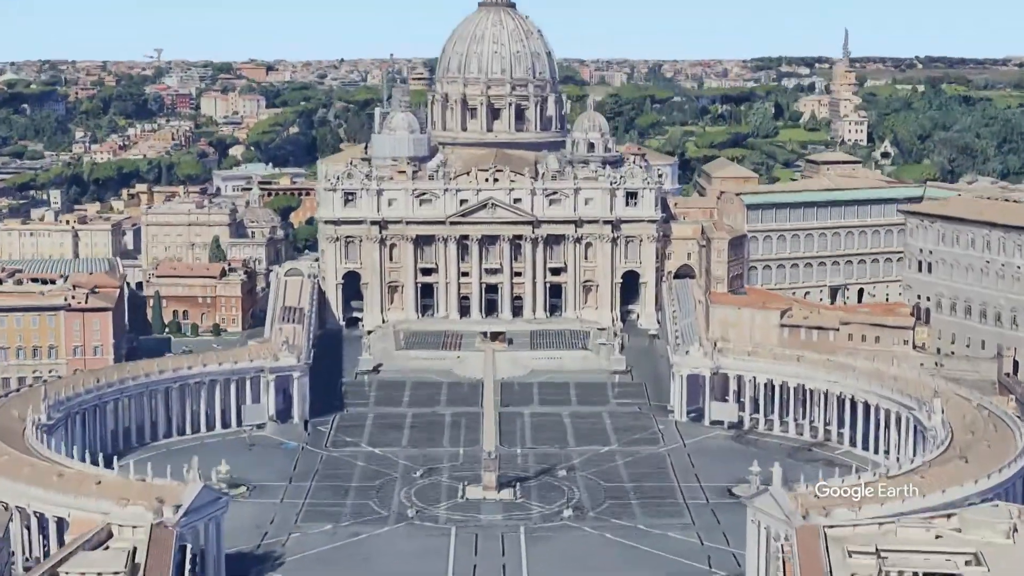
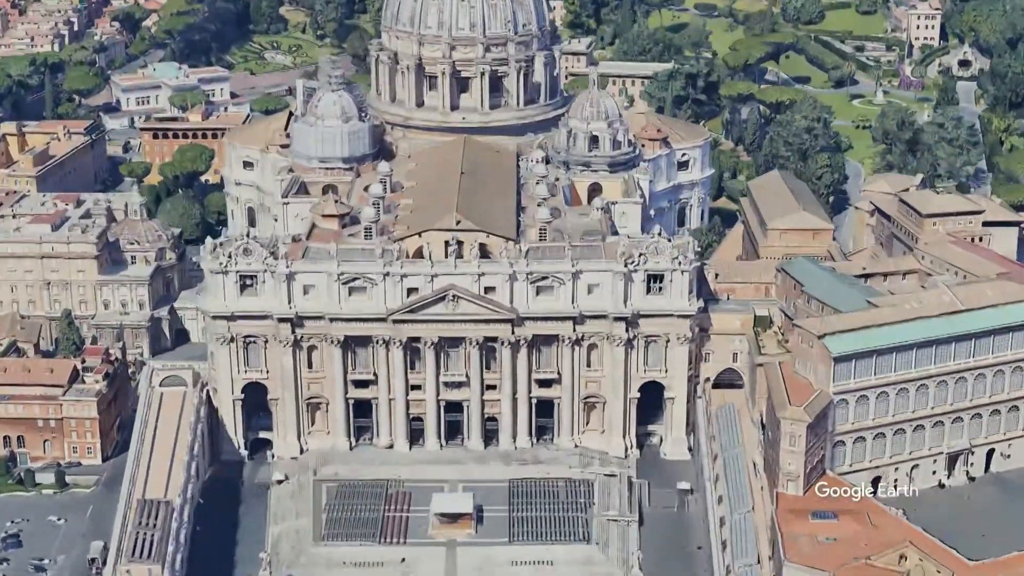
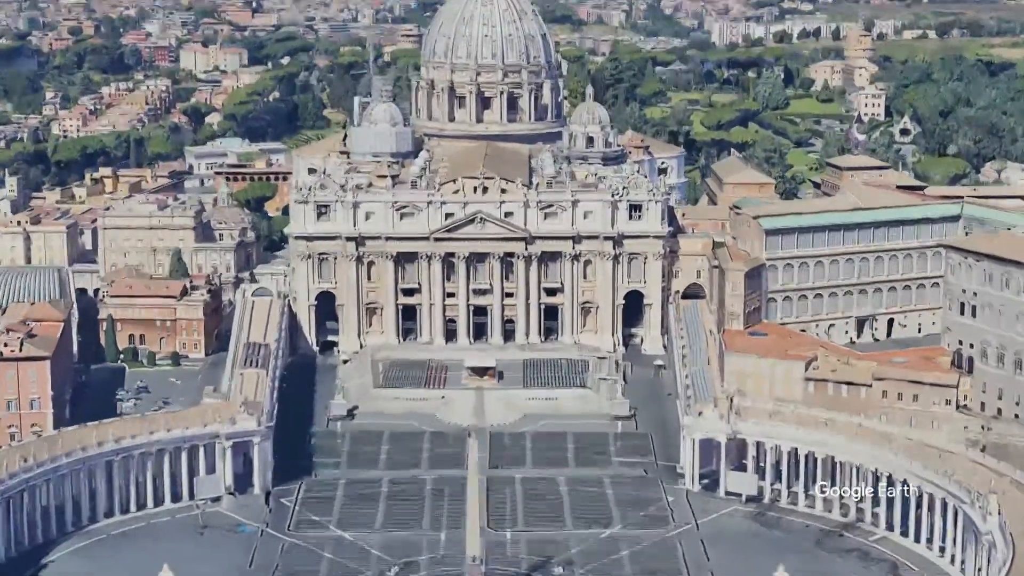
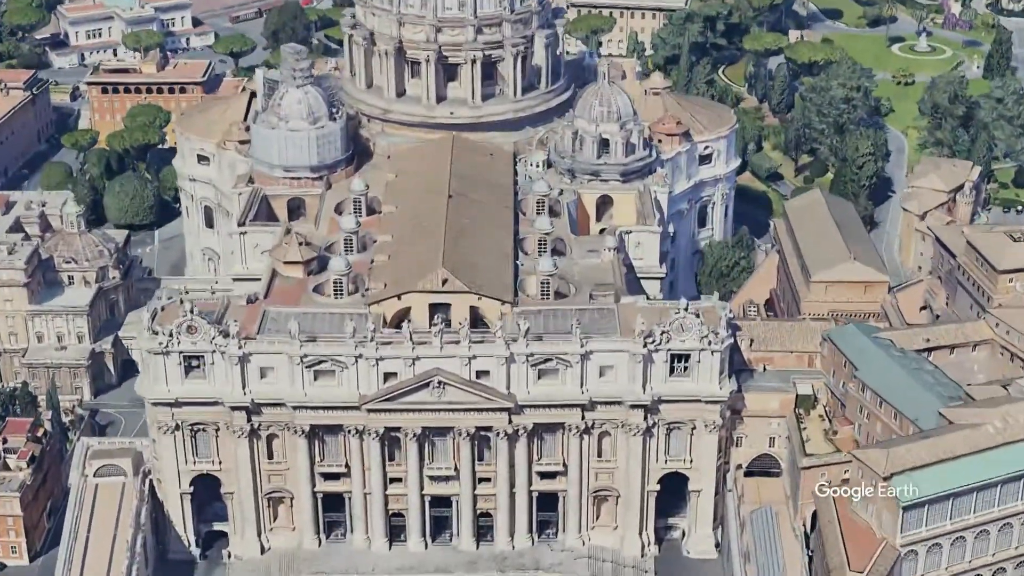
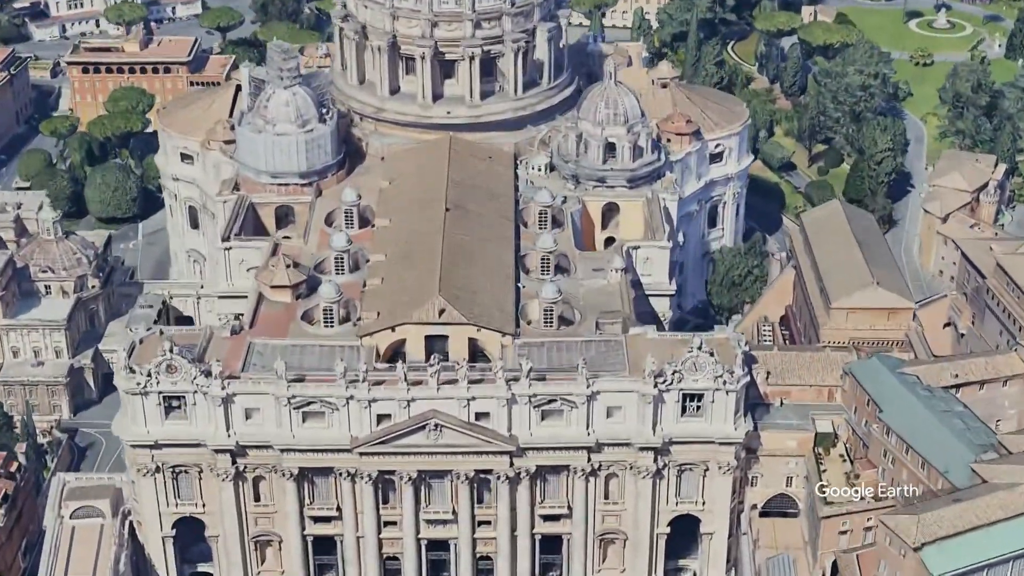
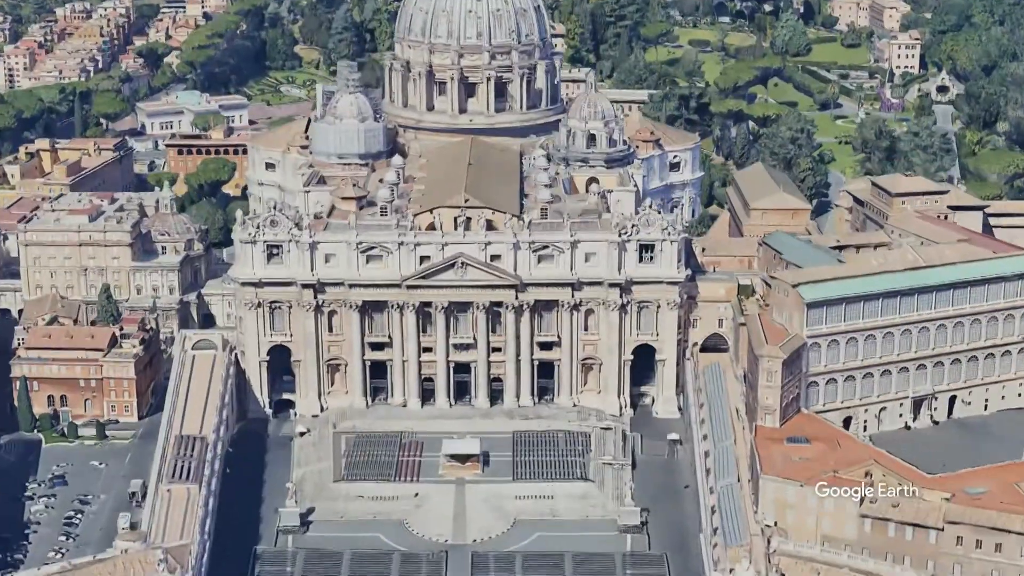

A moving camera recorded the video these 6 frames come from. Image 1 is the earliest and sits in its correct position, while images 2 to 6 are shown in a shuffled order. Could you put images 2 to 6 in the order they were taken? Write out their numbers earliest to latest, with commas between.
3, 6, 2, 4, 5
